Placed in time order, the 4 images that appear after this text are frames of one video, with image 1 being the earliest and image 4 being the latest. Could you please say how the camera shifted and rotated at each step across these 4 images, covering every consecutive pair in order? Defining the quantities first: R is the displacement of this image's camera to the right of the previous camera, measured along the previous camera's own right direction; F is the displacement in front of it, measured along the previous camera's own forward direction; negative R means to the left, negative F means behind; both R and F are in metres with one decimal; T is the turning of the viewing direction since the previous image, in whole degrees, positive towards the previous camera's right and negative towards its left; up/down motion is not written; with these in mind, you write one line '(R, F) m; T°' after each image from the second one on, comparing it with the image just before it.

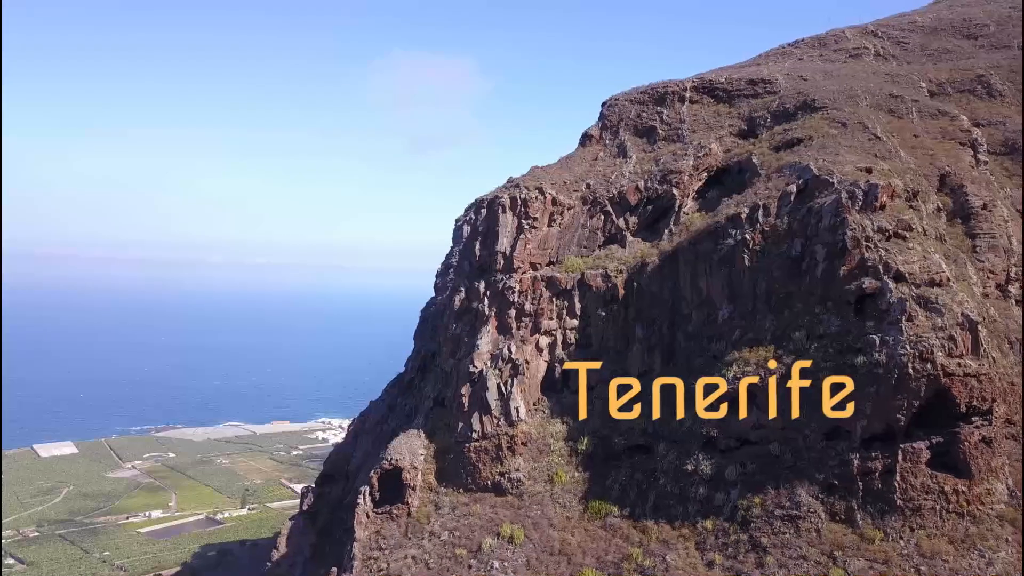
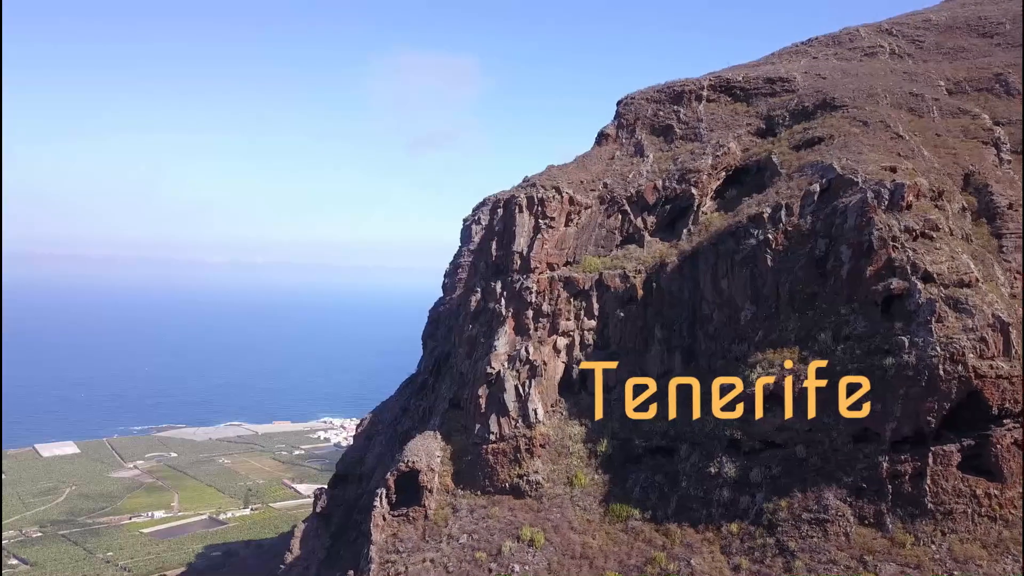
(-0.4, +0.2) m; 0°
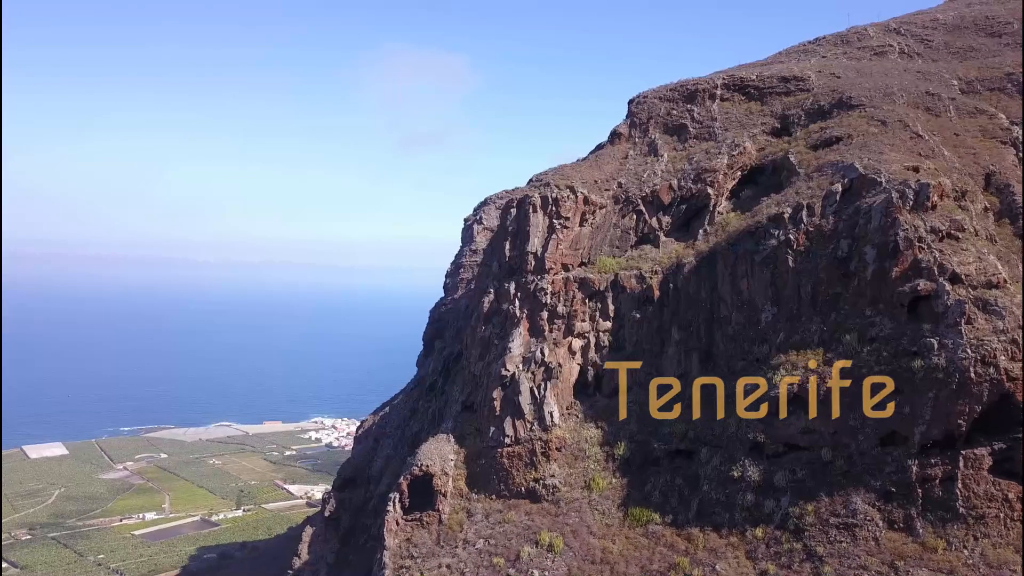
(-0.5, +0.2) m; +1°
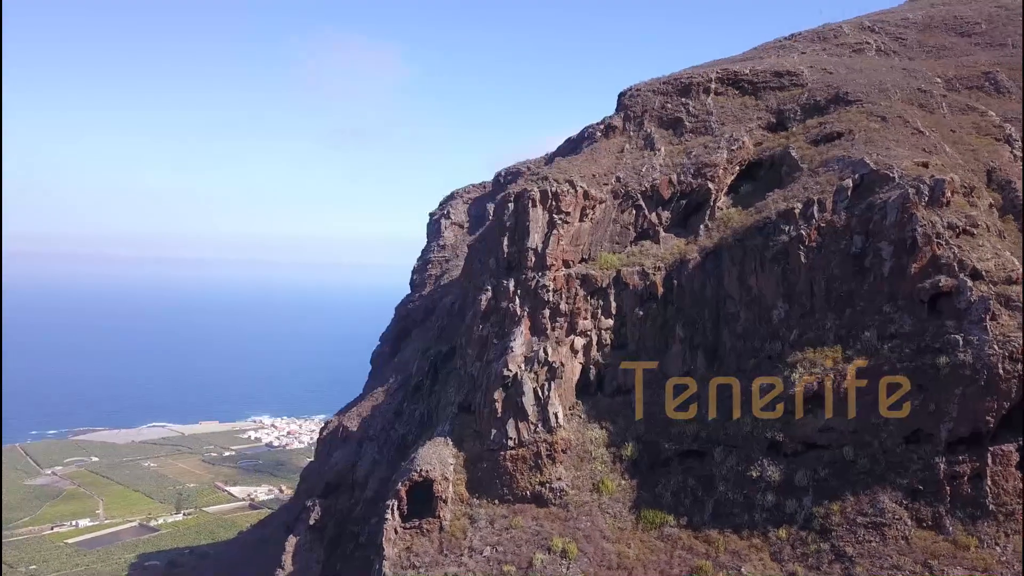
(-1.3, +0.6) m; +4°
